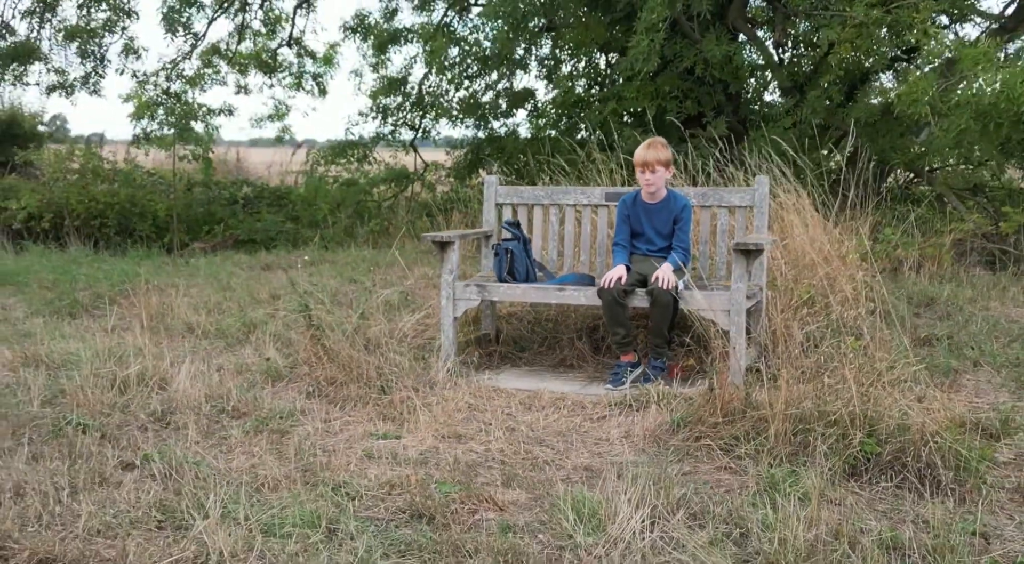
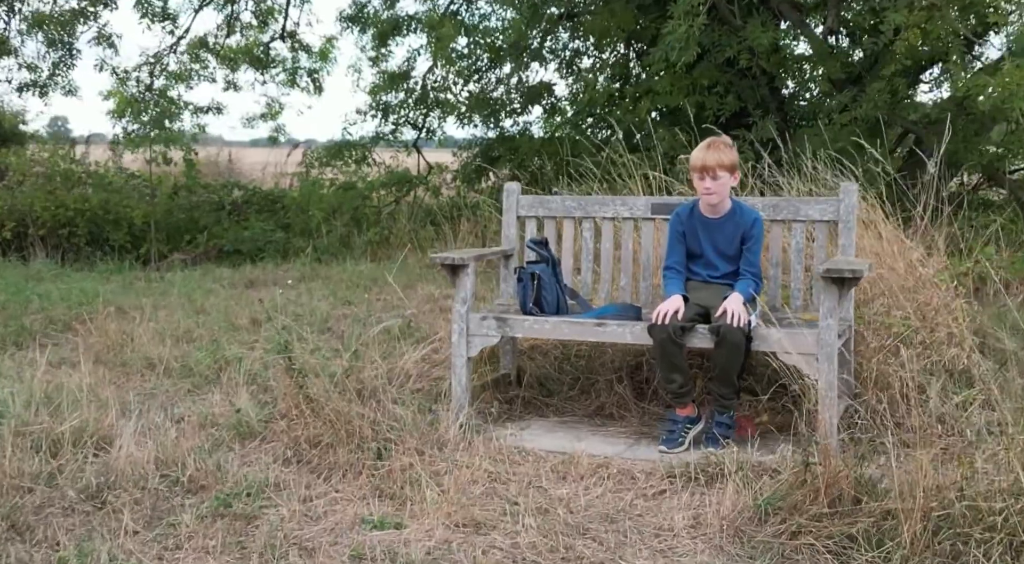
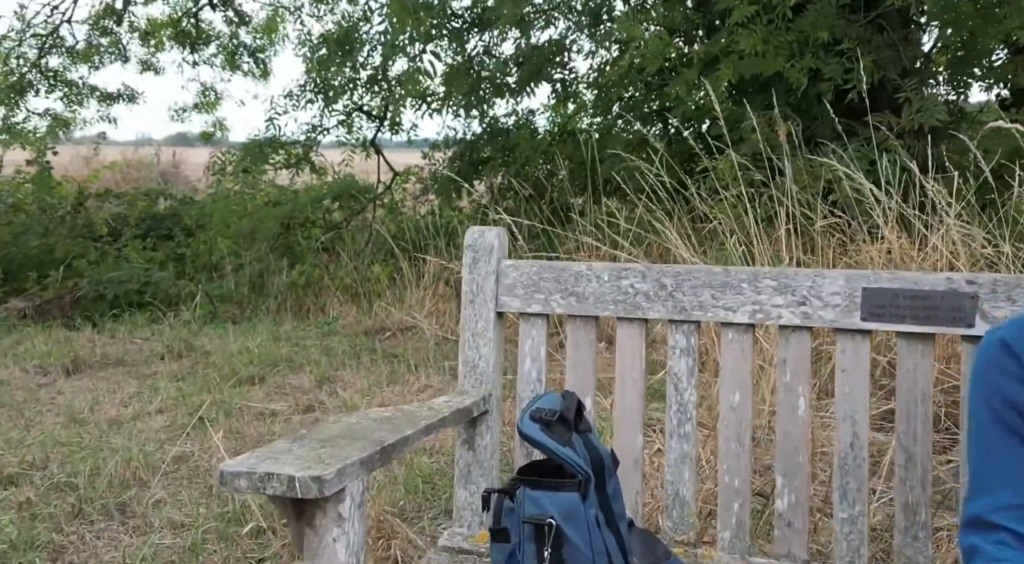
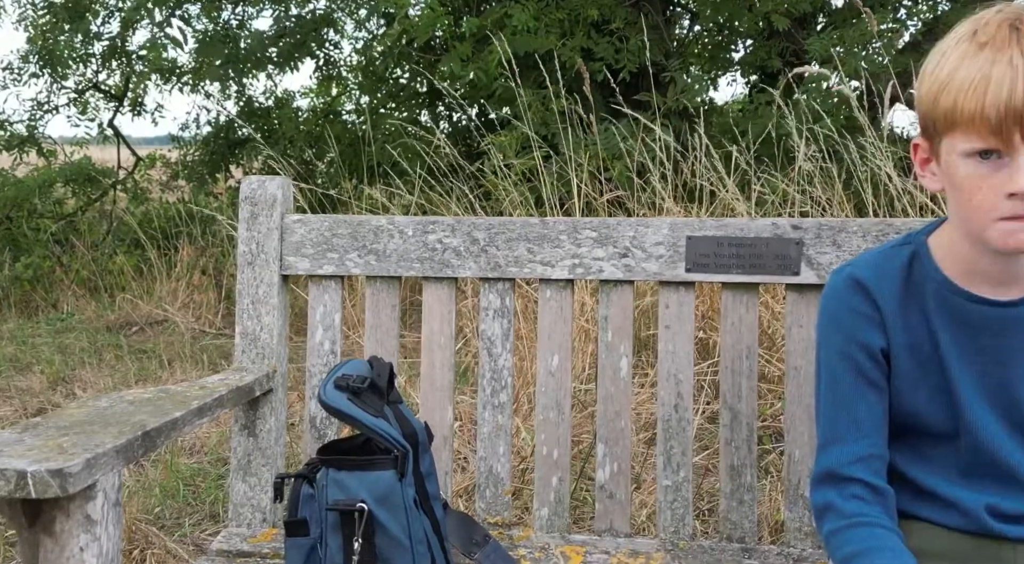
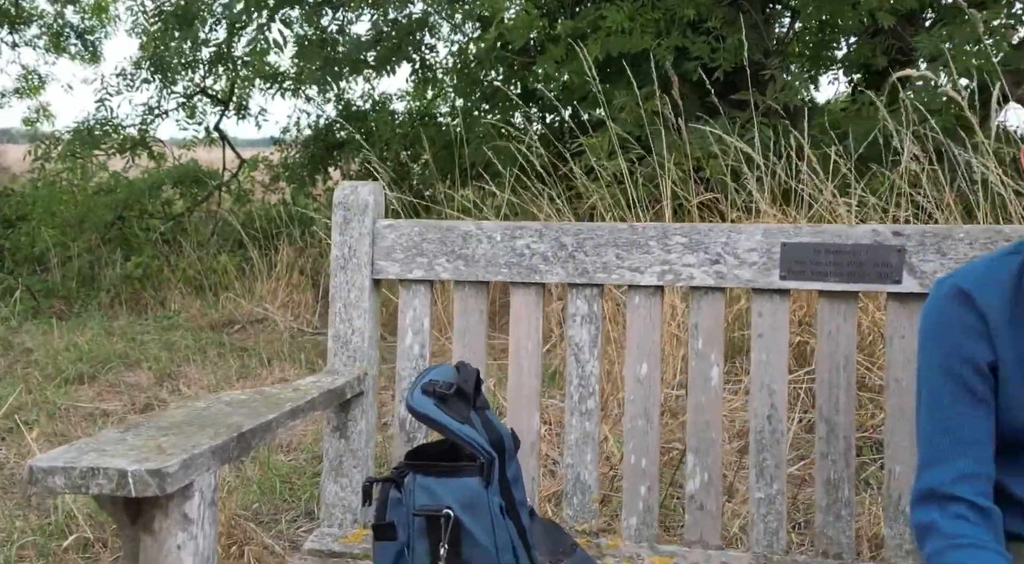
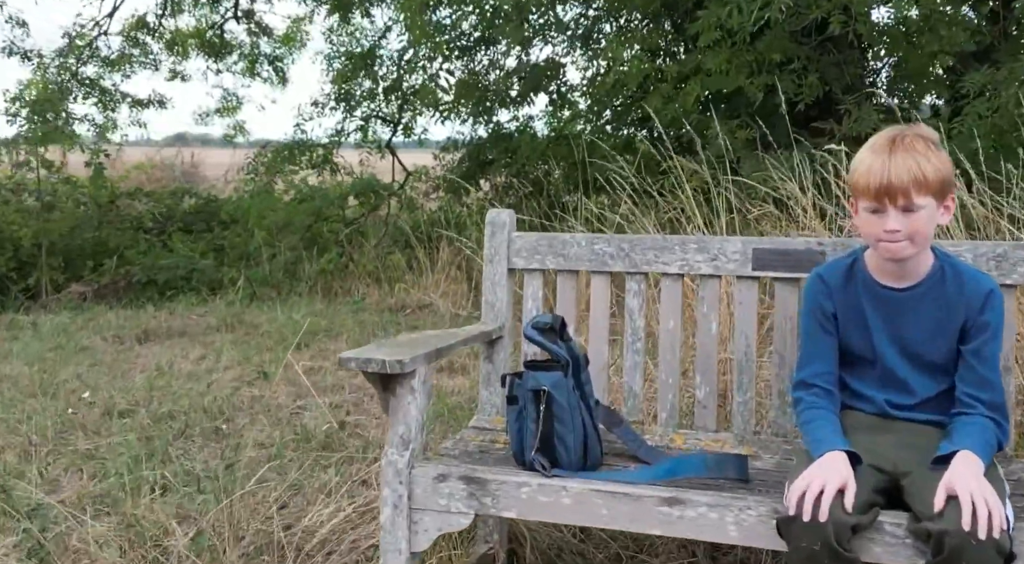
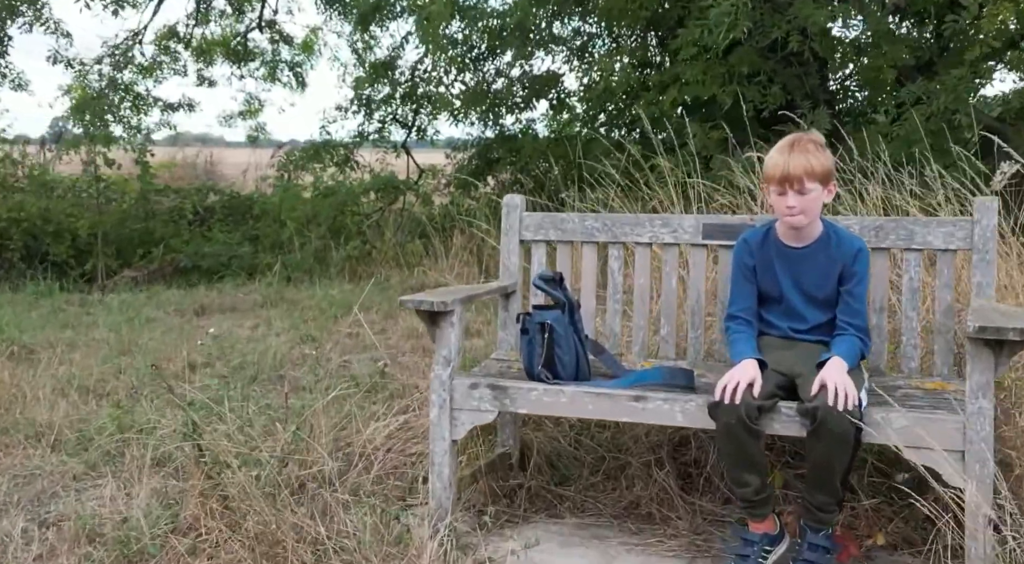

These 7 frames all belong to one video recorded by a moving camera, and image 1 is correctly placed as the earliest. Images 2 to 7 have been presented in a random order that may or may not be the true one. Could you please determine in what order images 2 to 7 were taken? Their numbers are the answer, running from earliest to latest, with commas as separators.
2, 7, 6, 3, 5, 4
